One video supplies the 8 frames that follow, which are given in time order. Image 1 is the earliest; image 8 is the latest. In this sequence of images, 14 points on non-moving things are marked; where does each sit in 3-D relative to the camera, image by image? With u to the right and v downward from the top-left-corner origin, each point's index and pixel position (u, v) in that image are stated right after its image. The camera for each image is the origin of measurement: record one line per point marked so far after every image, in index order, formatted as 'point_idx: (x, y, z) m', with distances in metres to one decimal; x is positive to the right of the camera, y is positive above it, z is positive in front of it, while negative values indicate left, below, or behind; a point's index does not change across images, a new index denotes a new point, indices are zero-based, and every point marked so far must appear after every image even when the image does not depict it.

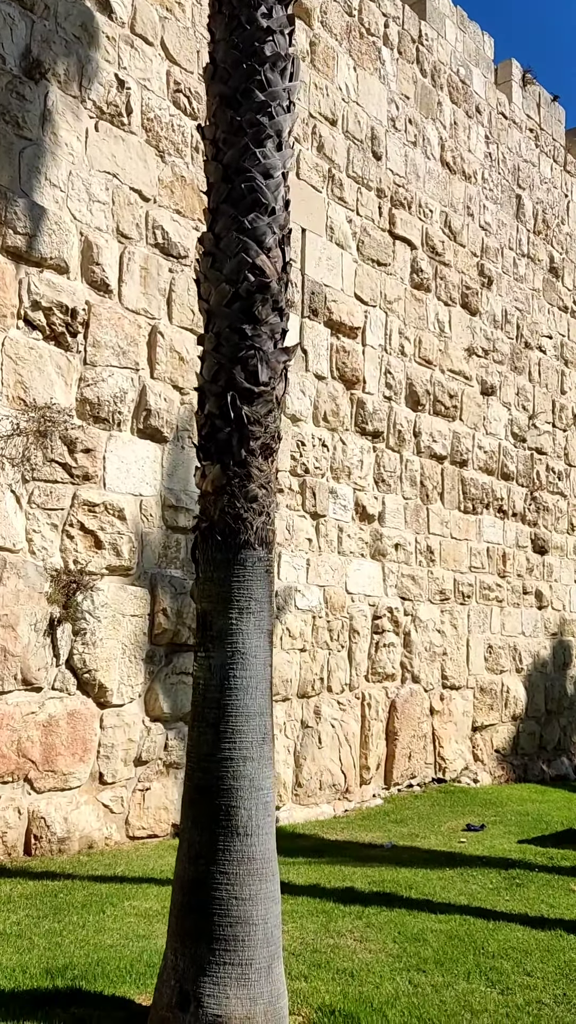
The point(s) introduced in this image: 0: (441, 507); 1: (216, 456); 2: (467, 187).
0: (+1.5, +0.1, +8.3) m
1: (-0.2, +0.2, +2.5) m
2: (+1.9, +3.4, +8.9) m
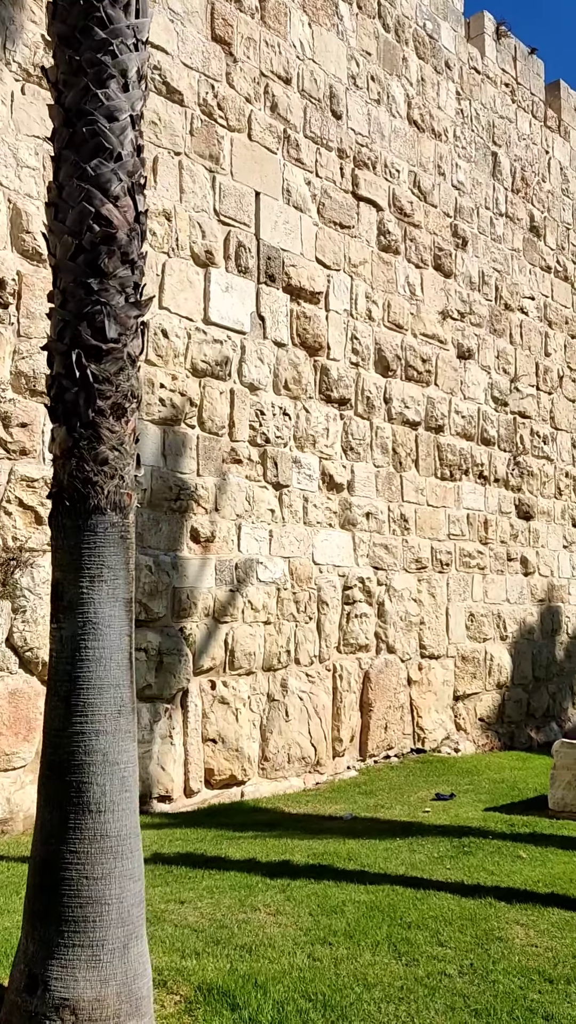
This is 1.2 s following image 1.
0: (+1.2, +0.4, +8.1) m
1: (-0.6, +0.3, +2.4) m
2: (+1.5, +3.7, +8.7) m
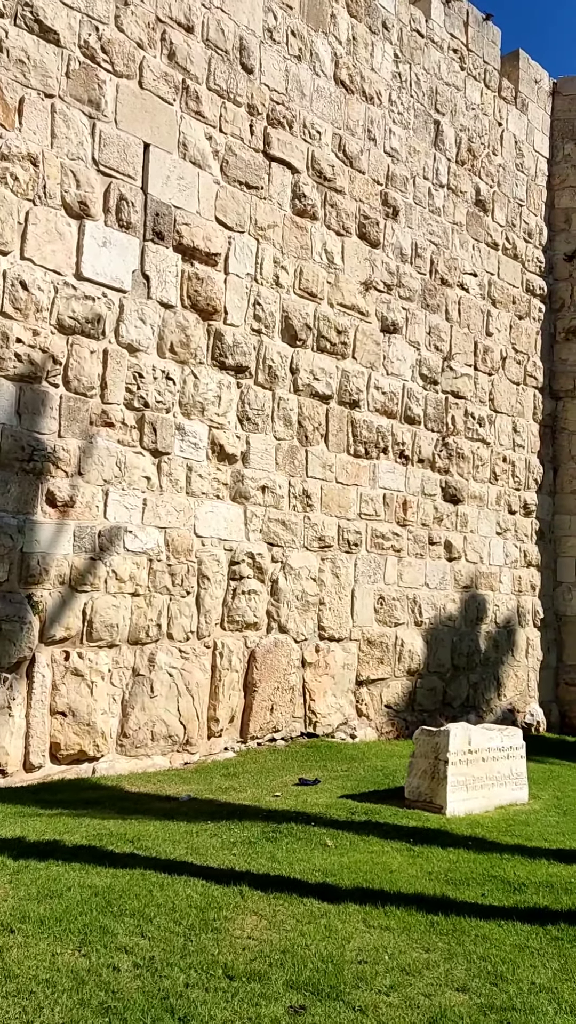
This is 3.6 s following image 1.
0: (+0.3, +0.6, +7.8) m
1: (-1.6, +0.5, +2.1) m
2: (+0.8, +4.0, +8.3) m
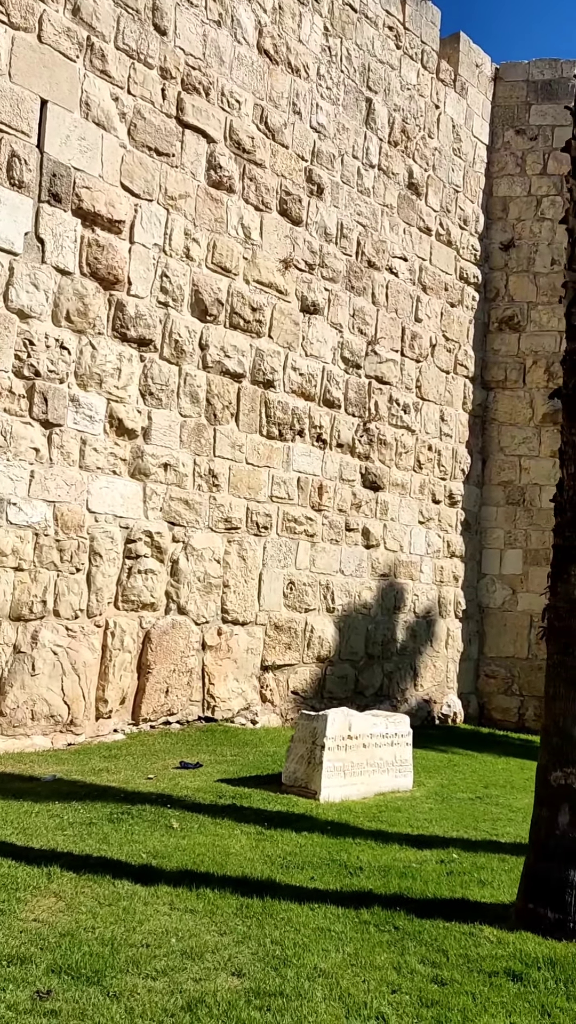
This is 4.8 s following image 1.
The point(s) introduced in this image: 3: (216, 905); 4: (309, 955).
0: (-0.5, +0.7, +7.6) m
1: (-2.2, +0.6, +1.9) m
2: (0.0, +4.1, +8.1) m
3: (-0.3, -1.4, +3.1) m
4: (+0.1, -1.4, +2.7) m
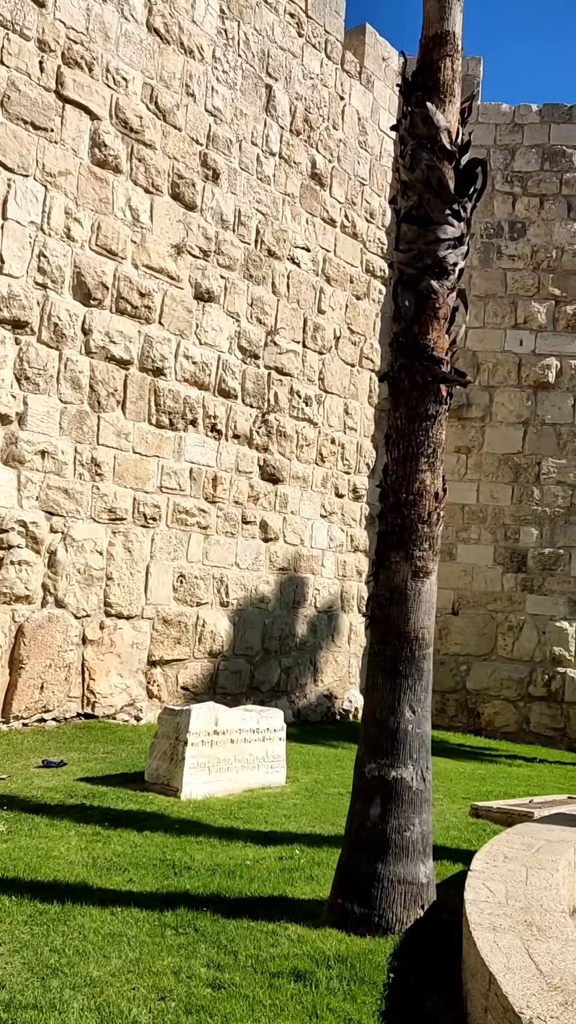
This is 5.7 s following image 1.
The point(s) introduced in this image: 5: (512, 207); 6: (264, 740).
0: (-1.5, +0.8, +7.4) m
1: (-2.8, +0.7, +1.6) m
2: (-0.9, +4.2, +7.9) m
3: (-1.0, -1.4, +2.9) m
4: (-0.6, -1.3, +2.5) m
5: (+2.8, +3.8, +10.5) m
6: (-0.2, -1.5, +5.7) m
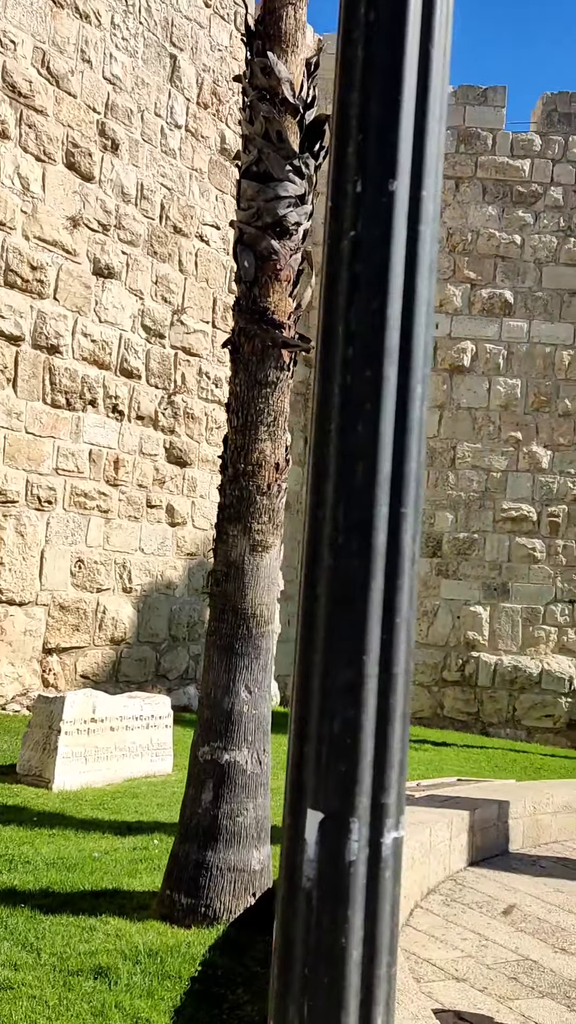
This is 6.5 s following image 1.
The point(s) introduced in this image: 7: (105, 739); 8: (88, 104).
0: (-2.3, +1.0, +7.1) m
1: (-3.3, +0.8, +1.2) m
2: (-1.8, +4.3, +7.6) m
3: (-1.5, -1.3, +2.7) m
4: (-1.2, -1.2, +2.3) m
5: (+1.7, +4.0, +10.4) m
6: (-0.9, -1.4, +5.5) m
7: (-1.1, -1.4, +5.2) m
8: (-1.8, +3.7, +7.7) m
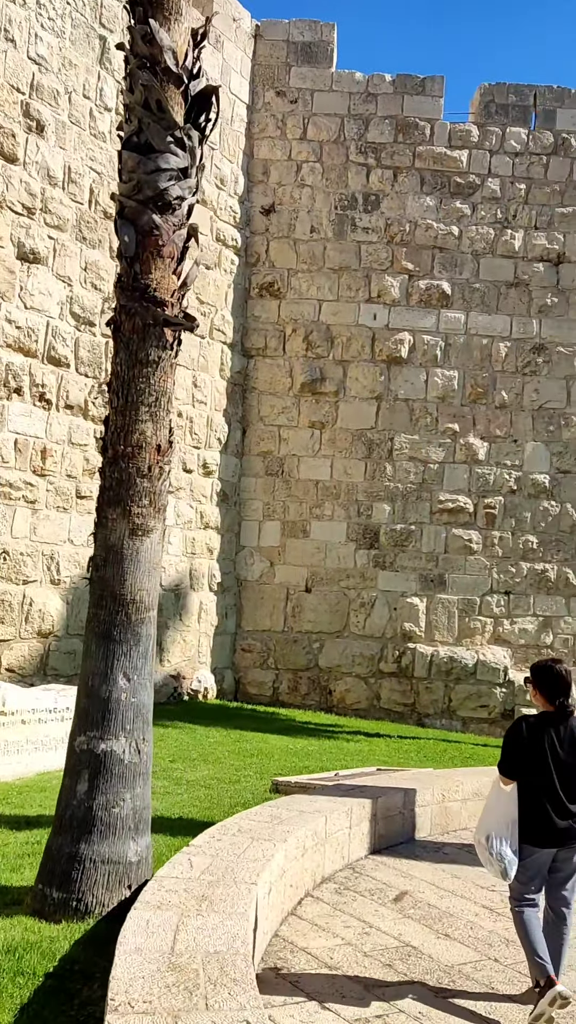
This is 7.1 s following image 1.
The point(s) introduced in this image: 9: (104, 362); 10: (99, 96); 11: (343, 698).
0: (-2.9, +1.1, +6.9) m
1: (-3.7, +0.9, +1.0) m
2: (-2.5, +4.4, +7.5) m
3: (-1.9, -1.2, +2.5) m
4: (-1.5, -1.2, +2.2) m
5: (+0.9, +4.1, +10.4) m
6: (-1.4, -1.3, +5.4) m
7: (-1.6, -1.3, +5.1) m
8: (-2.4, +3.8, +7.5) m
9: (-1.9, +1.5, +8.5) m
10: (-1.8, +4.1, +8.4) m
11: (+0.6, -2.2, +10.0) m
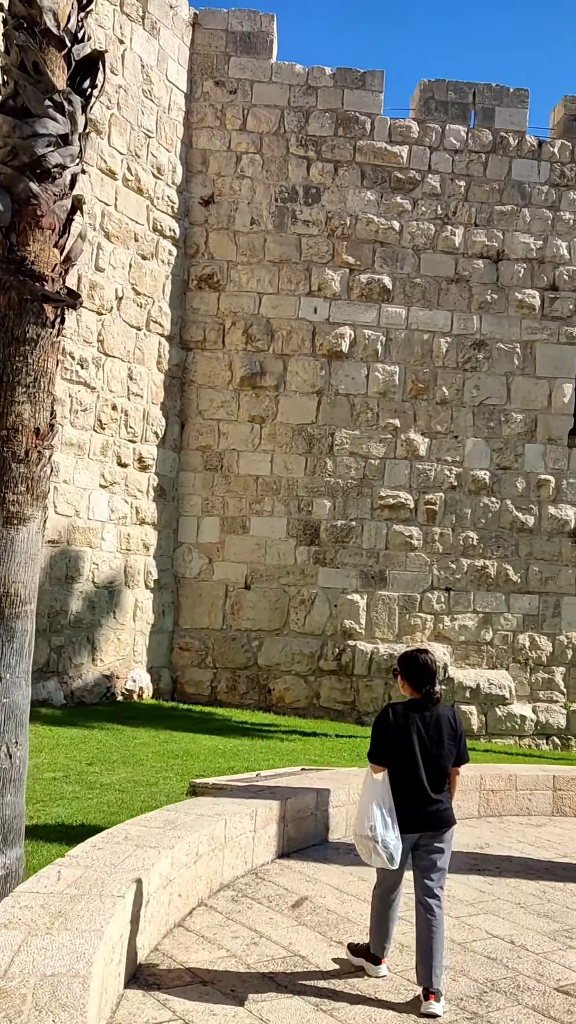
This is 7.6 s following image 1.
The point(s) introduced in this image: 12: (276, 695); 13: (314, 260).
0: (-3.5, +1.1, +6.6) m
1: (-3.9, +0.9, +0.6) m
2: (-3.0, +4.5, +7.2) m
3: (-2.3, -1.2, +2.3) m
4: (-1.9, -1.1, +2.0) m
5: (+0.2, +4.1, +10.3) m
6: (-1.9, -1.3, +5.2) m
7: (-2.1, -1.3, +4.8) m
8: (-3.0, +3.8, +7.2) m
9: (-2.5, +1.6, +8.3) m
10: (-2.5, +4.1, +8.1) m
11: (-0.1, -2.1, +9.9) m
12: (-0.1, -2.1, +9.9) m
13: (+0.3, +3.0, +10.2) m
